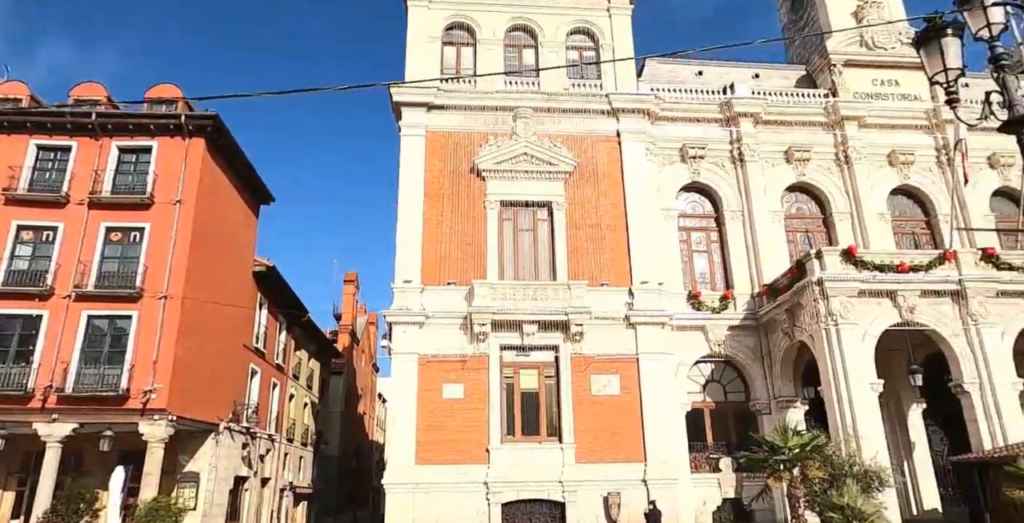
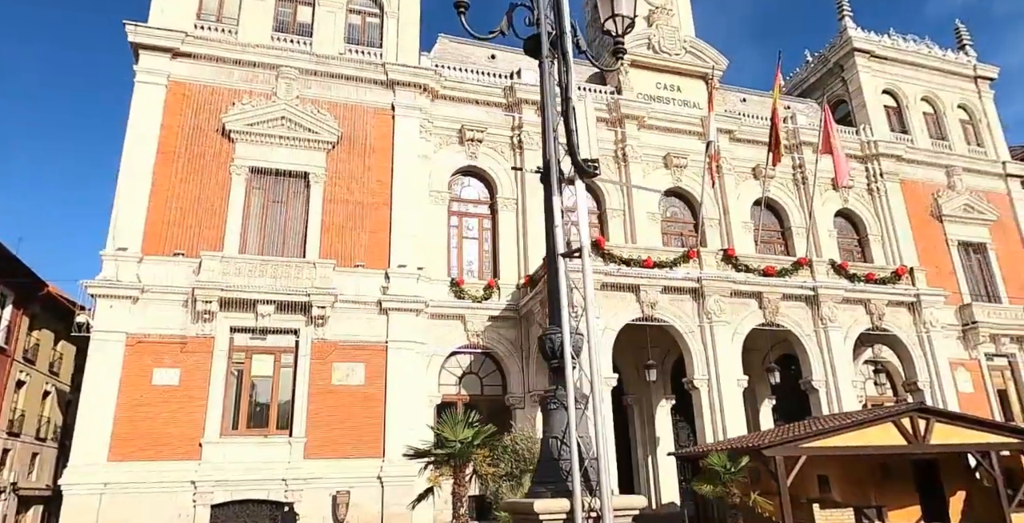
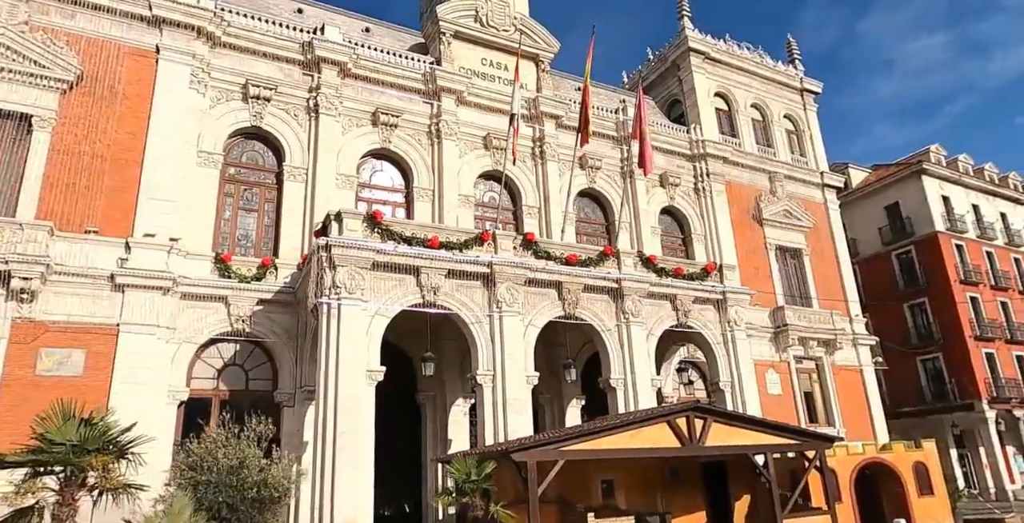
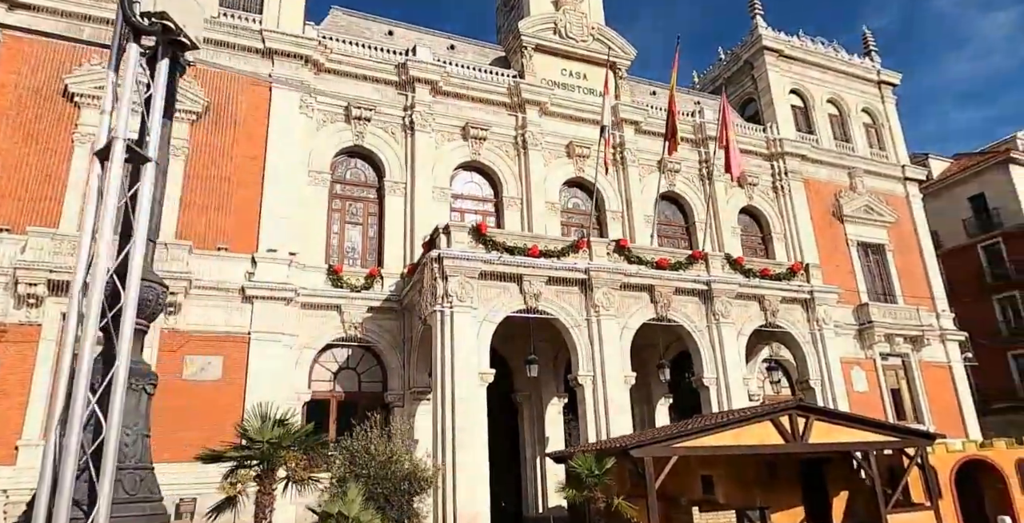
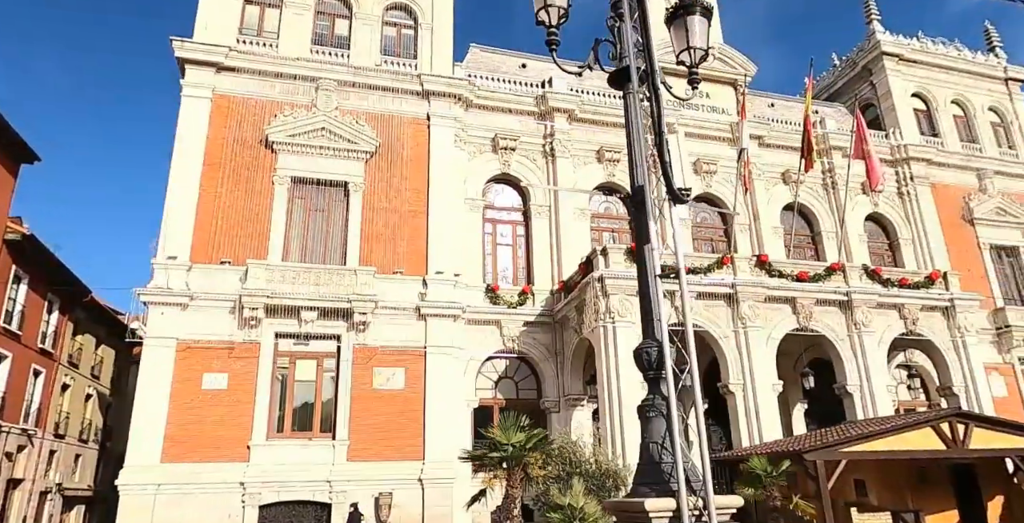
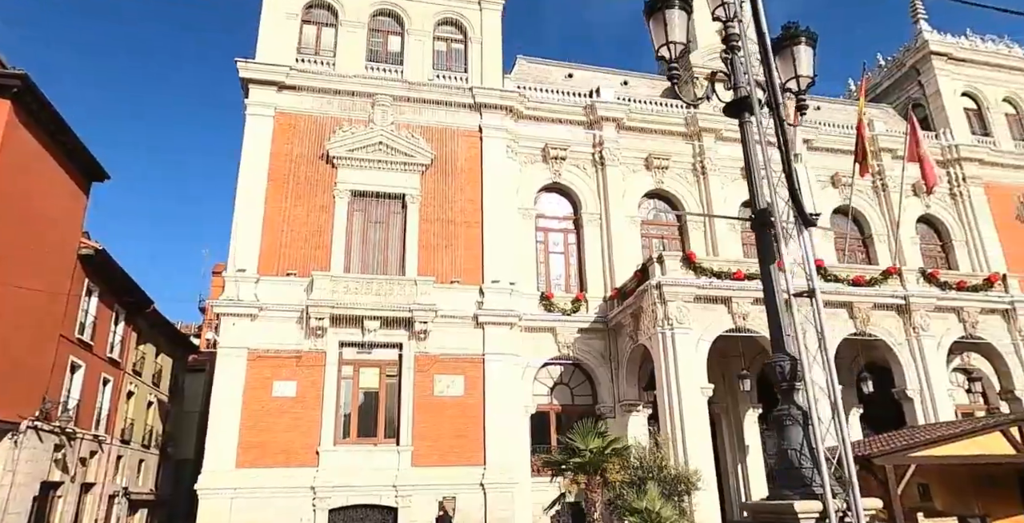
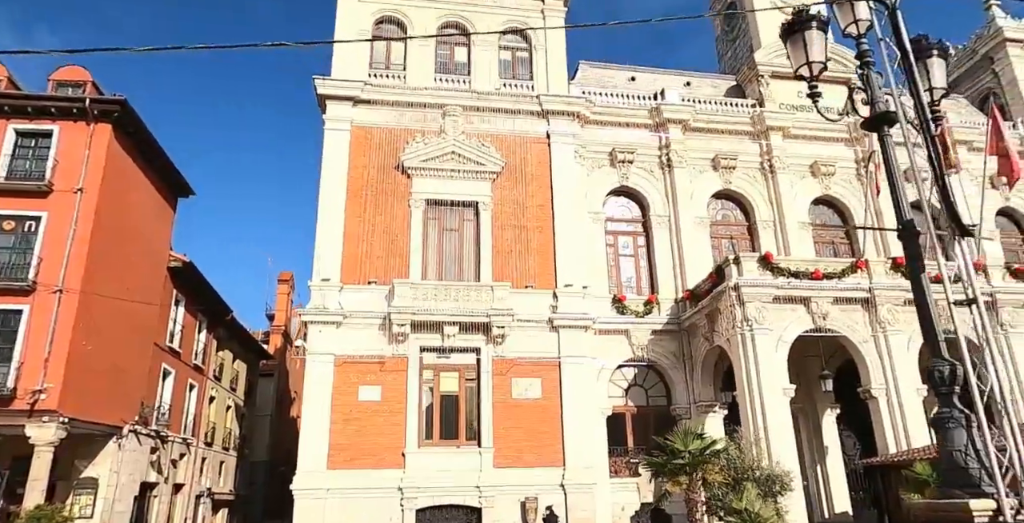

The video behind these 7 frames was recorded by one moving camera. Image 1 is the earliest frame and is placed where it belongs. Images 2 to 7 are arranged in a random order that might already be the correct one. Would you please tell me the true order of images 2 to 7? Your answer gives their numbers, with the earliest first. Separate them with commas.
7, 6, 5, 2, 4, 3
